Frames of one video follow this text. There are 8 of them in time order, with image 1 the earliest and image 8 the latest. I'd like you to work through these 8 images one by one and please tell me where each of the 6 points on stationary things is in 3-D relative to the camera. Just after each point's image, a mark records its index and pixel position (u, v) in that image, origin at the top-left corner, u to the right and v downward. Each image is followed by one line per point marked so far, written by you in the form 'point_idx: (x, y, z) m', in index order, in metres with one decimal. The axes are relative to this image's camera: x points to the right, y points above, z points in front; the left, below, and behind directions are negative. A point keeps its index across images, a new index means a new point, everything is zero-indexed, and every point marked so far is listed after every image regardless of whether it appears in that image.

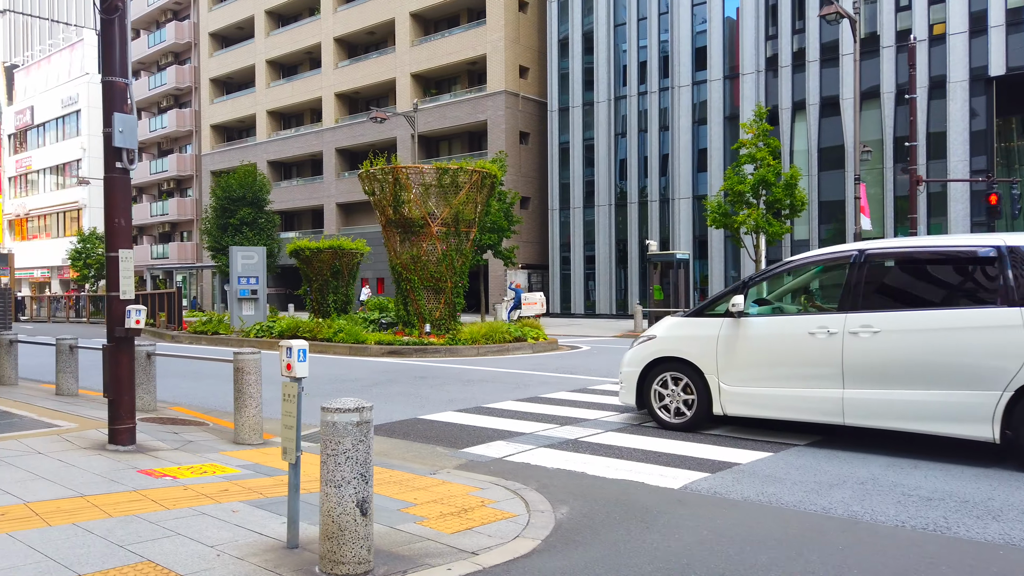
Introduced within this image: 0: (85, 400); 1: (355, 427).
0: (-5.4, -1.4, +9.8) m
1: (-0.8, -0.7, +3.7) m
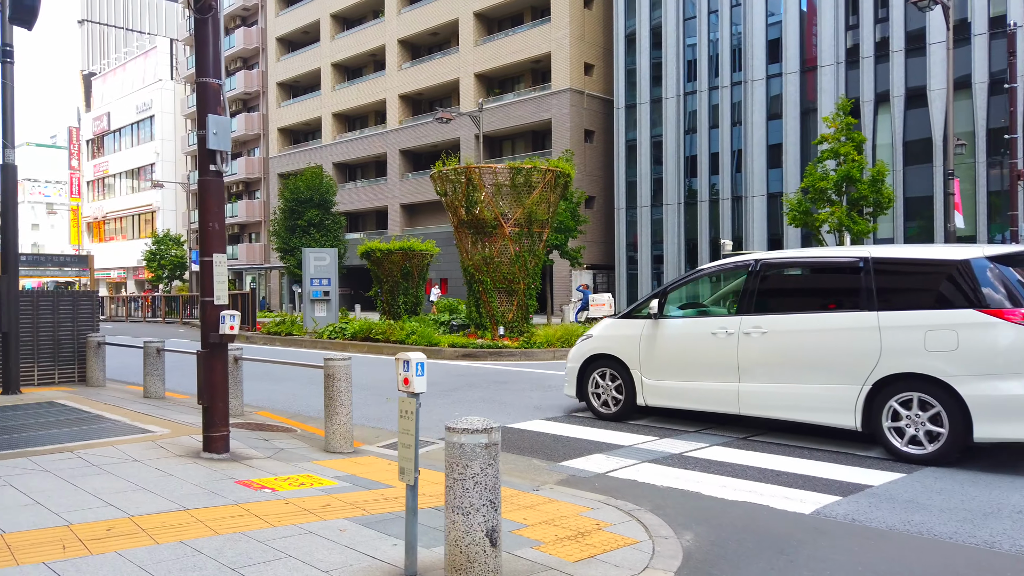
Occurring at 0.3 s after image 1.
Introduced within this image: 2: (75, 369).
0: (-4.3, -1.5, +9.8) m
1: (-0.1, -0.7, +3.4) m
2: (-6.7, -1.2, +11.7) m
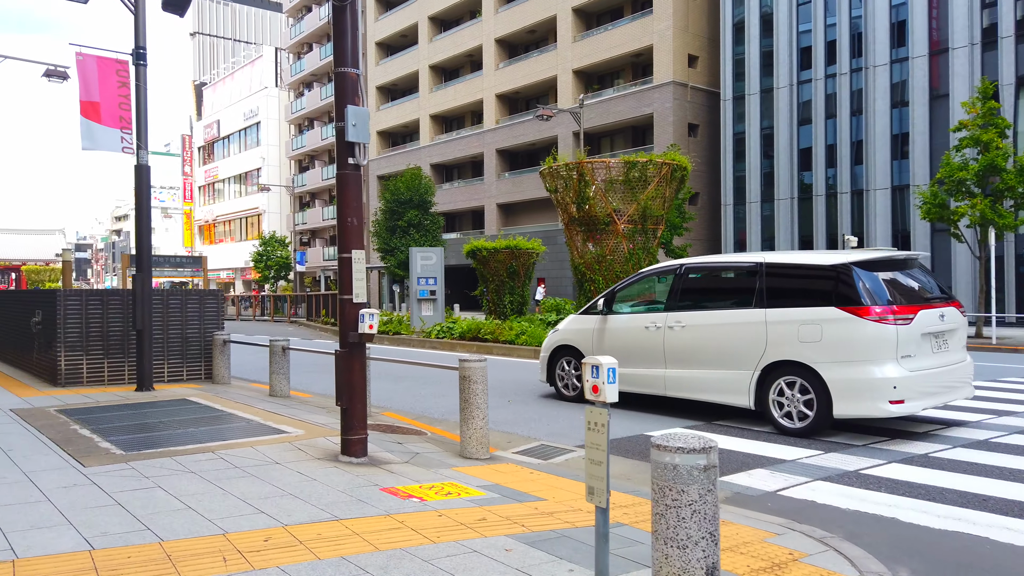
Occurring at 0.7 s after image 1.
0: (-2.7, -1.5, +9.8) m
1: (+0.7, -0.7, +2.9) m
2: (-4.8, -1.2, +11.9) m
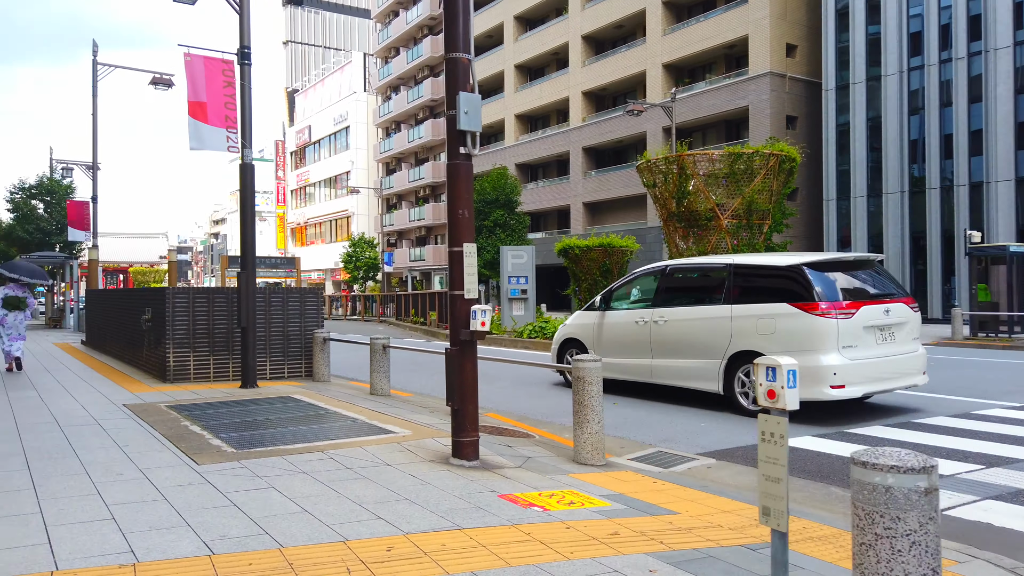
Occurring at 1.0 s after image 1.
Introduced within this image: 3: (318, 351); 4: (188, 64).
0: (-1.4, -1.4, +9.6) m
1: (+1.3, -0.7, +2.4) m
2: (-3.3, -1.2, +11.9) m
3: (-3.0, -1.0, +11.7) m
4: (-4.2, +2.9, +10.0) m
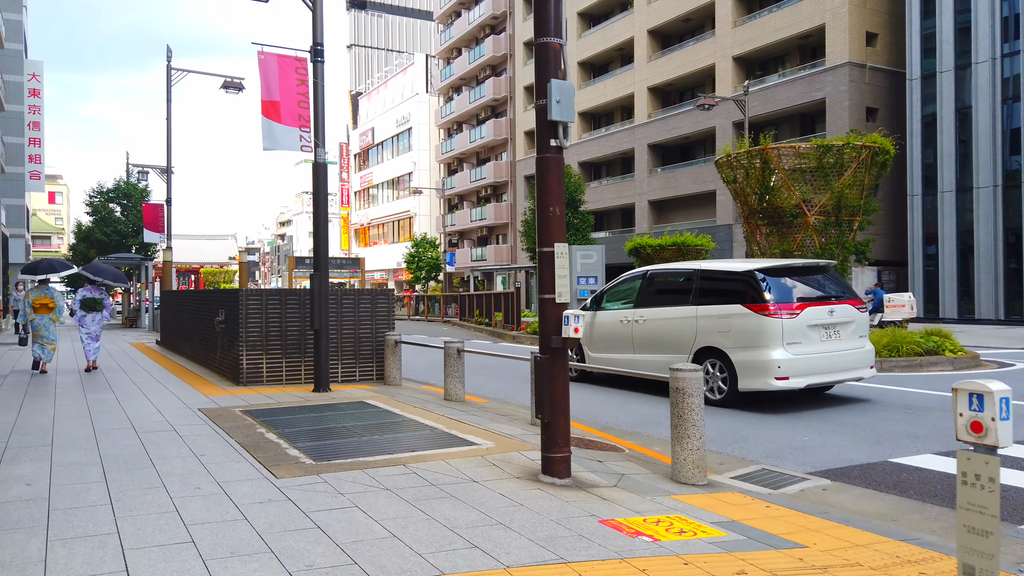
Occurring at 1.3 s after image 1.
0: (-0.5, -1.4, +9.2) m
1: (+1.7, -0.7, +1.9) m
2: (-2.1, -1.2, +11.7) m
3: (-1.8, -1.0, +11.4) m
4: (-3.2, +2.9, +9.8) m
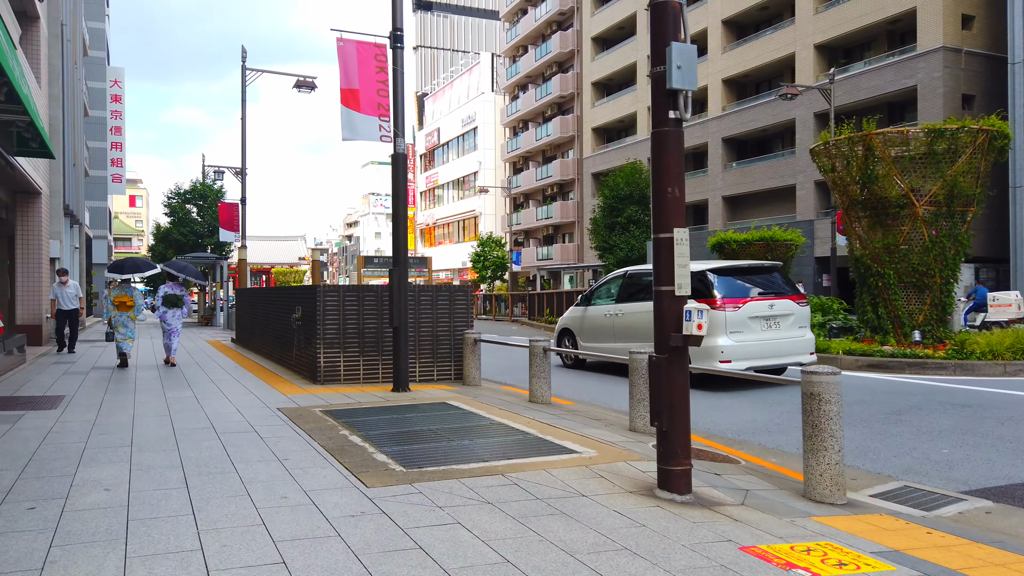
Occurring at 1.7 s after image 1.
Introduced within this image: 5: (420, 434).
0: (+0.6, -1.4, +8.6) m
1: (+2.1, -0.6, +1.1) m
2: (-0.9, -1.2, +11.2) m
3: (-0.6, -0.9, +10.9) m
4: (-2.1, +3.0, +9.5) m
5: (-0.8, -1.3, +6.8) m
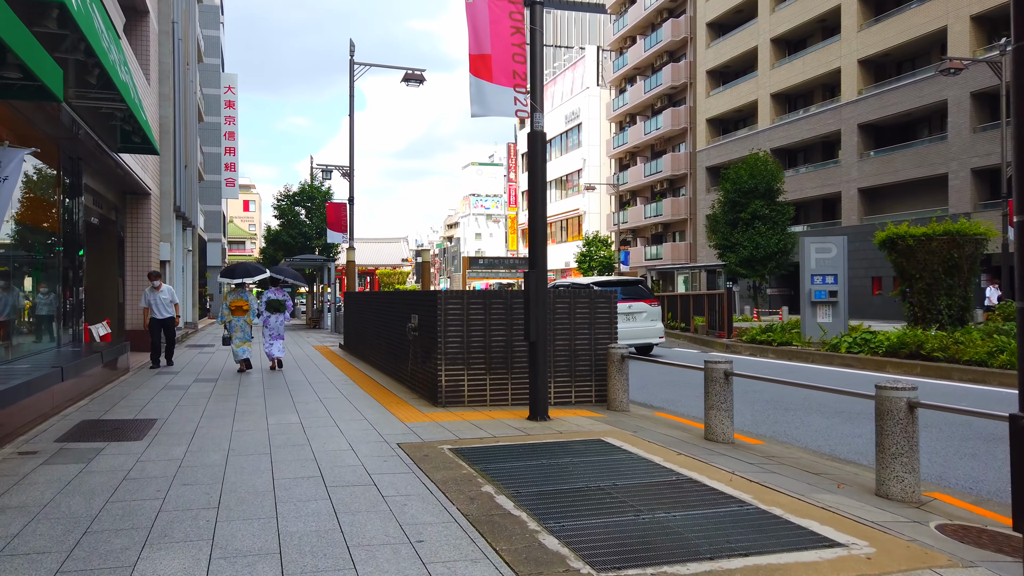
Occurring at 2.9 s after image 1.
0: (+2.1, -1.5, +6.7) m
1: (+2.7, -0.7, -1.0) m
2: (+1.0, -1.2, +9.5) m
3: (+1.2, -1.0, +9.1) m
4: (-0.5, +2.9, +7.9) m
5: (+0.5, -1.4, +5.1) m
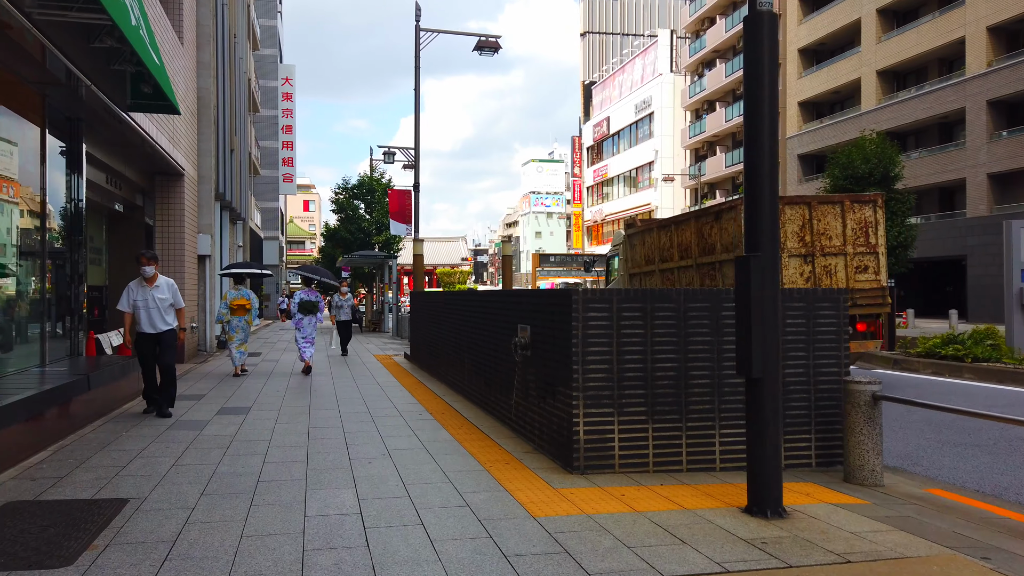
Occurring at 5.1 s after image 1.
0: (+3.3, -1.4, +3.2) m
1: (+3.3, -0.7, -4.5) m
2: (+2.4, -1.2, +6.0) m
3: (+2.6, -1.0, +5.6) m
4: (+0.8, +2.9, +4.5) m
5: (+1.6, -1.4, +1.7) m
